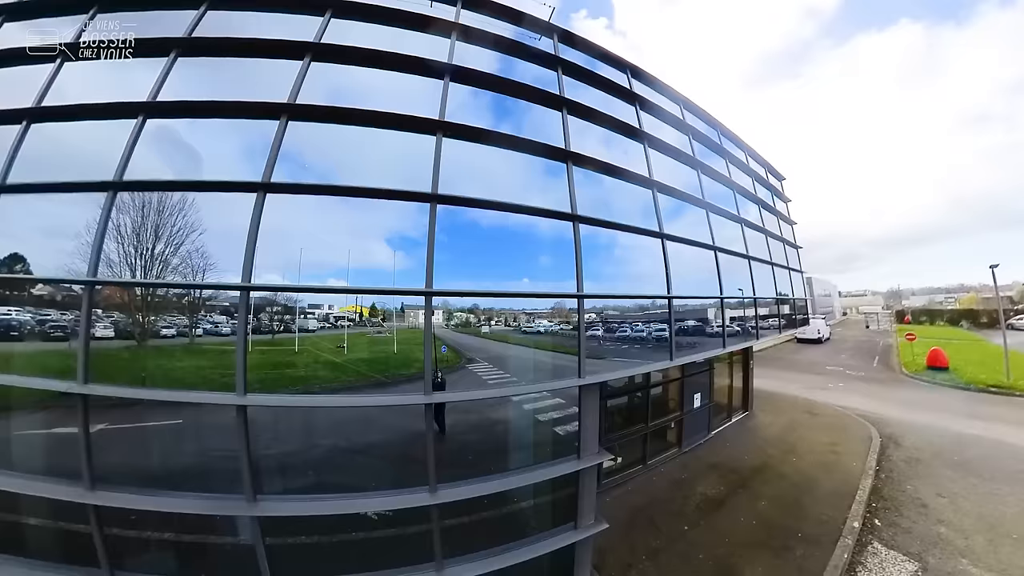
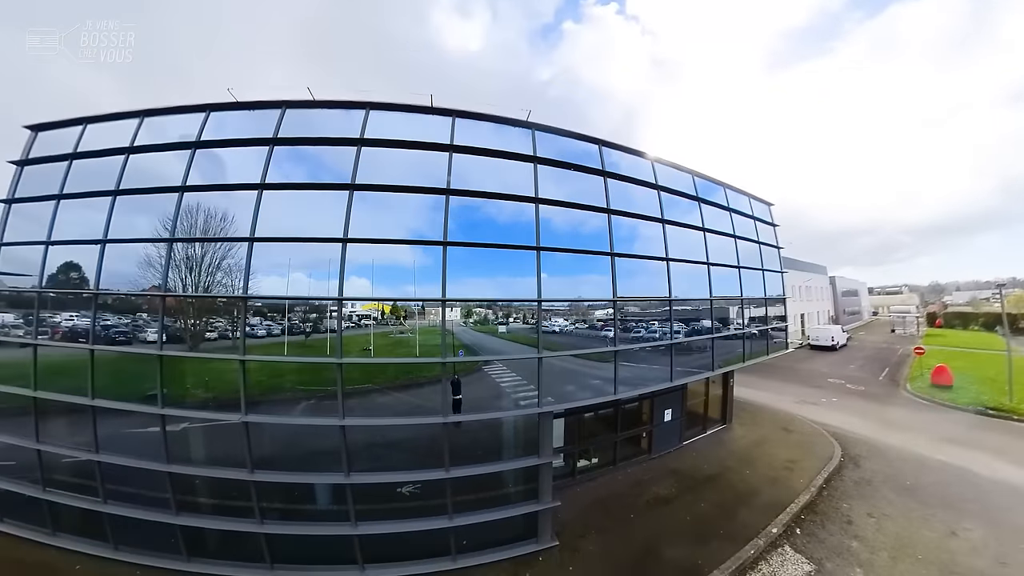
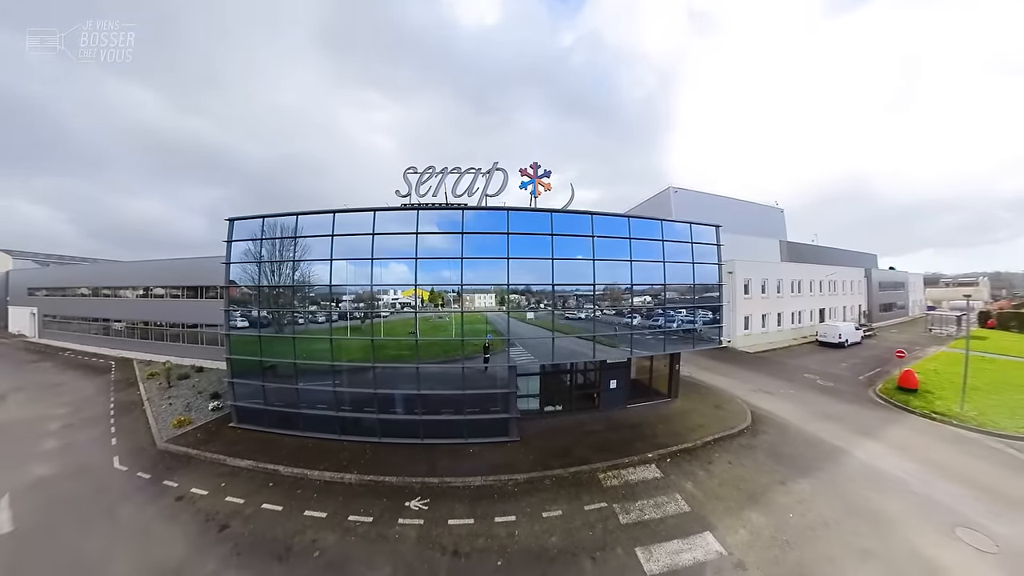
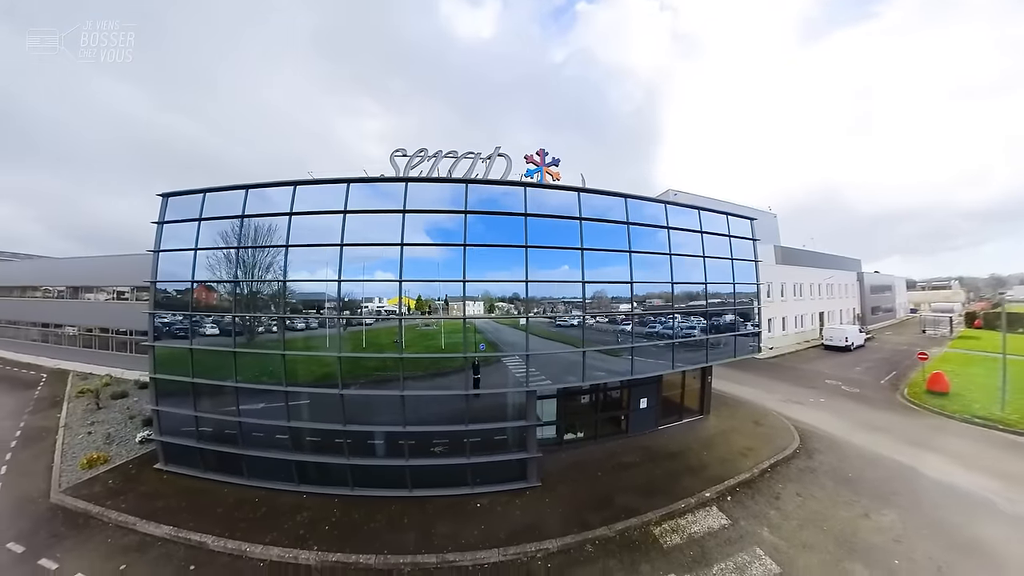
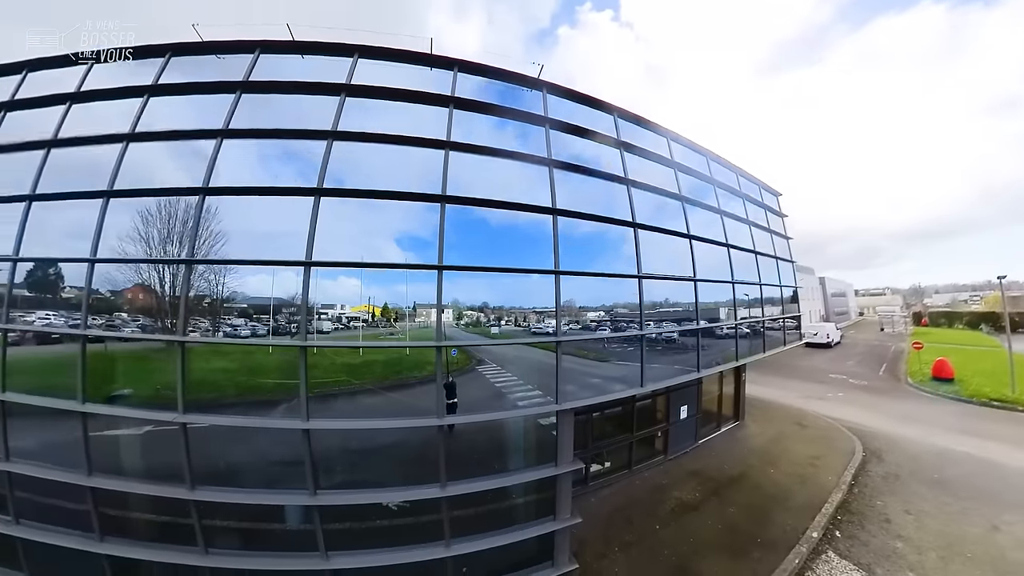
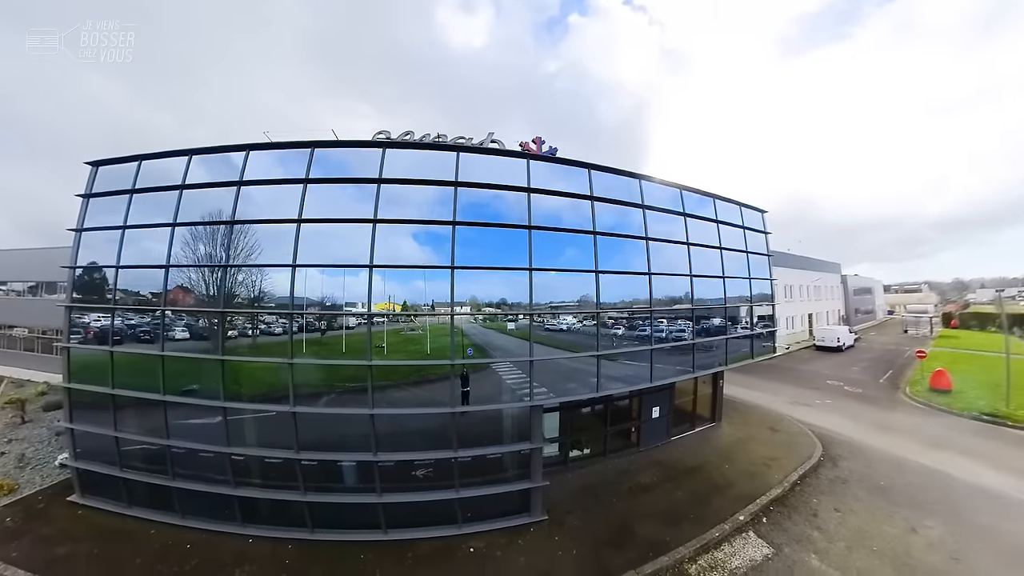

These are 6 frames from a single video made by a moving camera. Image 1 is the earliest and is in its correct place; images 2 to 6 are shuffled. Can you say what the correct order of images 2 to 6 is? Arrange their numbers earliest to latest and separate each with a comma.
5, 2, 6, 4, 3
